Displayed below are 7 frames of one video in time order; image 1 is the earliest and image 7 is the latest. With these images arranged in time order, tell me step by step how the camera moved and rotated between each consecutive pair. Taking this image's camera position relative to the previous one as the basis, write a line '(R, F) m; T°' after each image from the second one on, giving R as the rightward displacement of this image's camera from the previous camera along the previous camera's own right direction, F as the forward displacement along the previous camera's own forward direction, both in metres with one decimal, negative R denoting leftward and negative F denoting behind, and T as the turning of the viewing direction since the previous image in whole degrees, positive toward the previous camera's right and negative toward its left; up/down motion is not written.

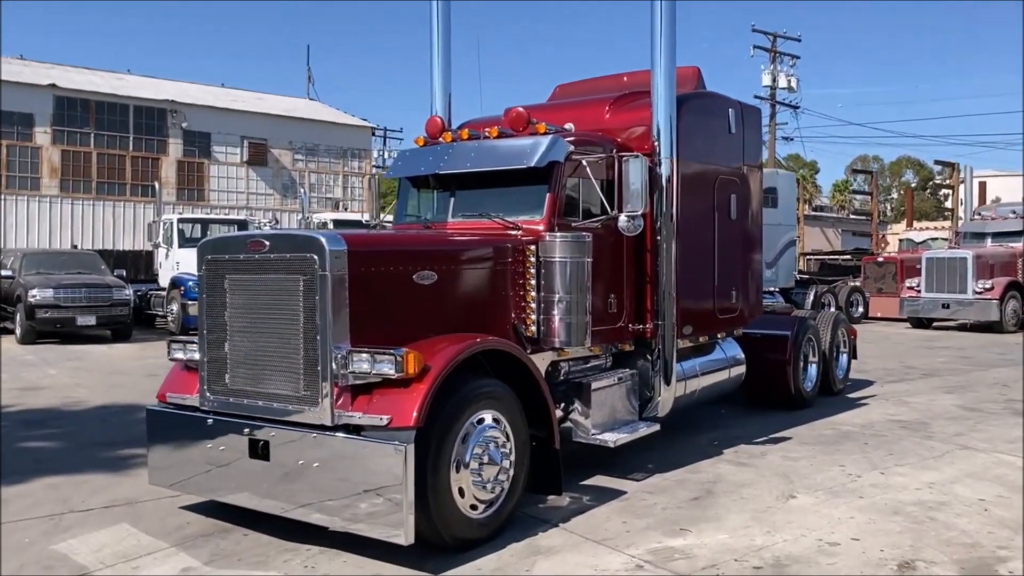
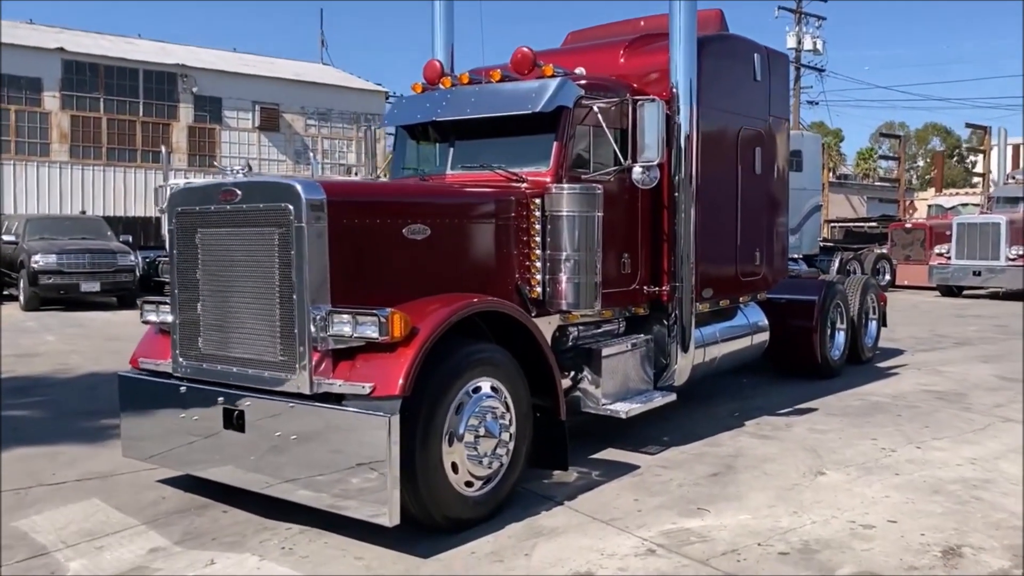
(+0.1, +0.5) m; -1°
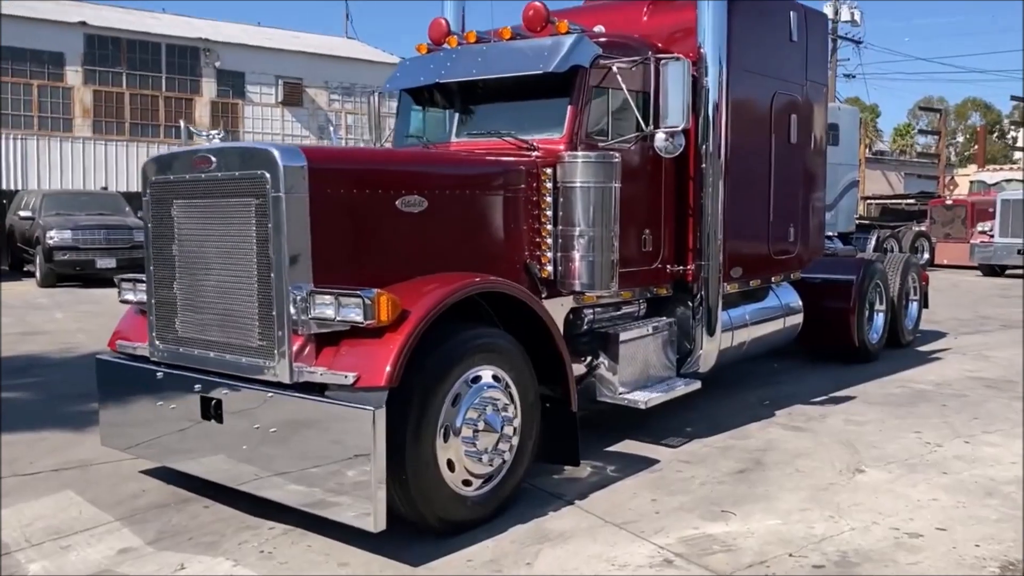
(+0.1, +0.5) m; -2°
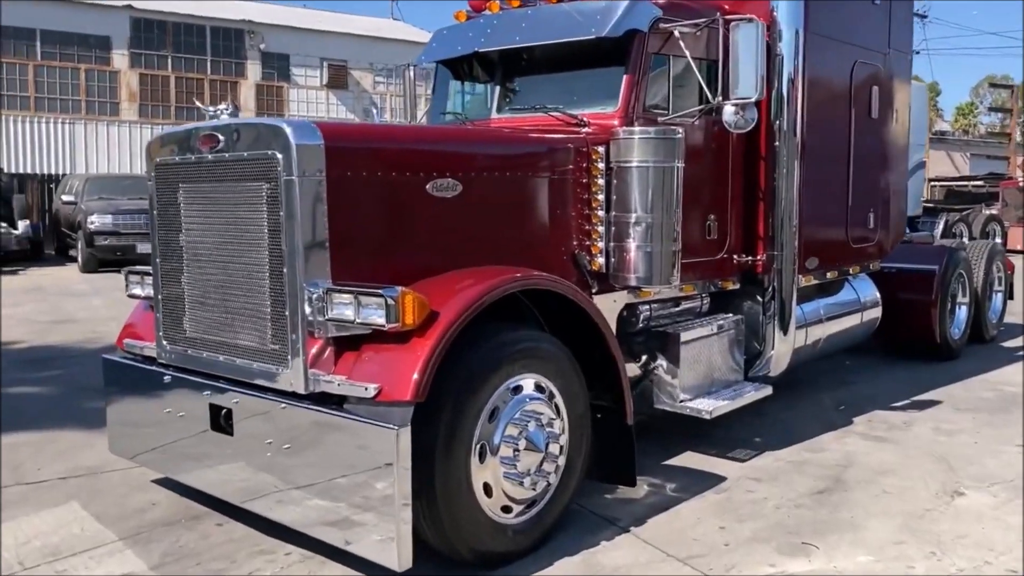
(0.0, +0.5) m; -3°
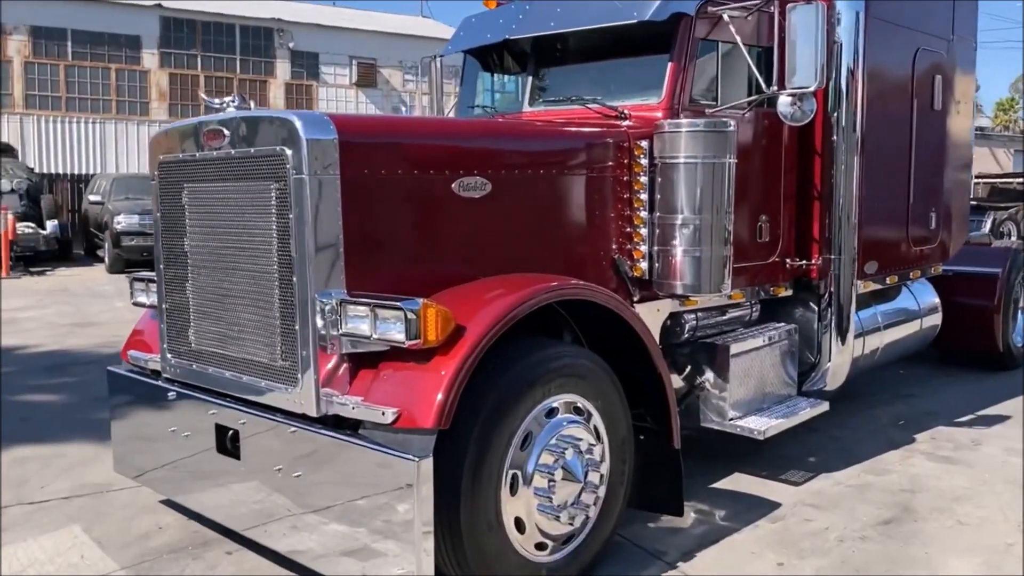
(0.0, +0.4) m; -2°
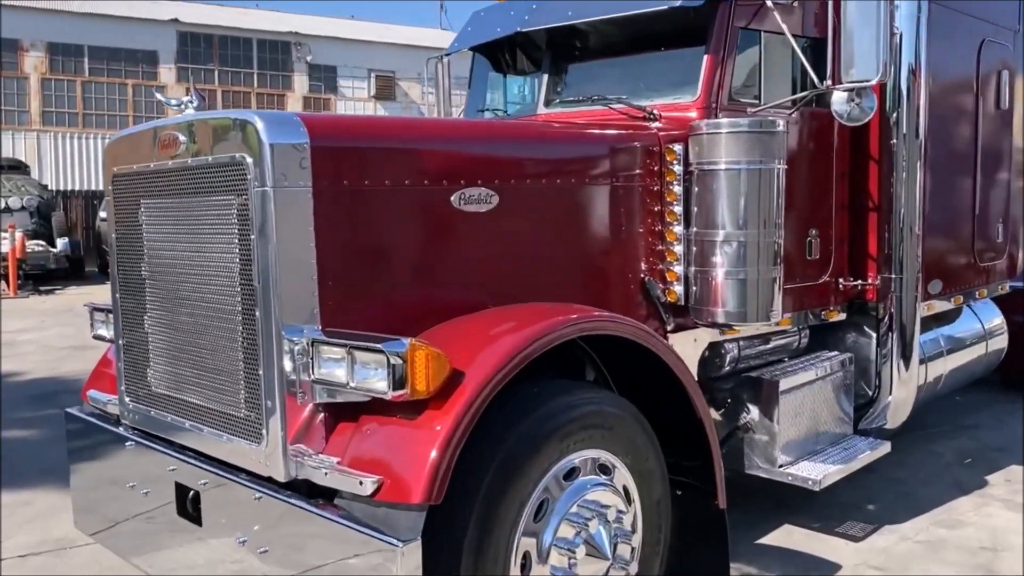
(0.0, +0.5) m; -2°
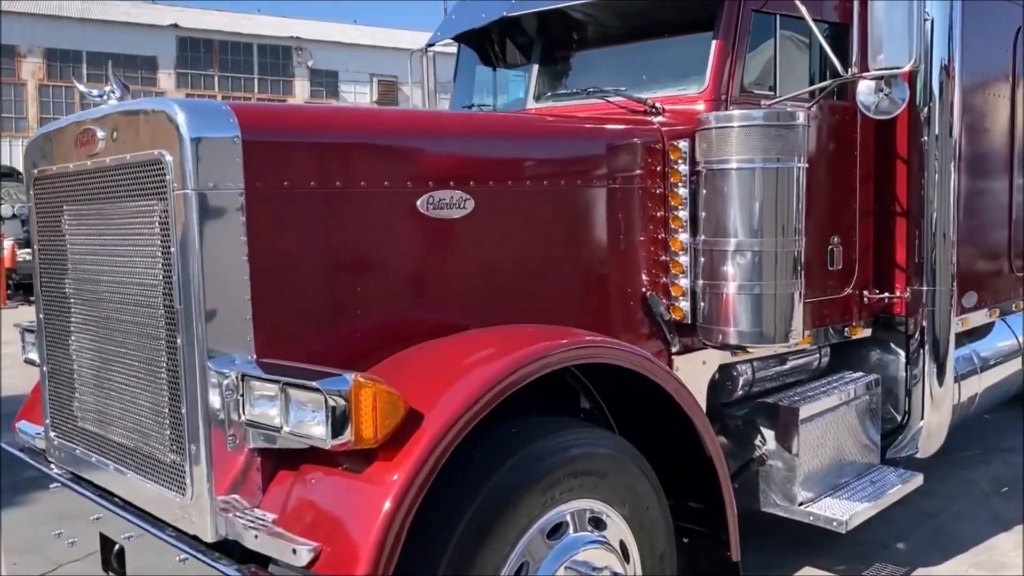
(+0.1, +0.4) m; 0°
